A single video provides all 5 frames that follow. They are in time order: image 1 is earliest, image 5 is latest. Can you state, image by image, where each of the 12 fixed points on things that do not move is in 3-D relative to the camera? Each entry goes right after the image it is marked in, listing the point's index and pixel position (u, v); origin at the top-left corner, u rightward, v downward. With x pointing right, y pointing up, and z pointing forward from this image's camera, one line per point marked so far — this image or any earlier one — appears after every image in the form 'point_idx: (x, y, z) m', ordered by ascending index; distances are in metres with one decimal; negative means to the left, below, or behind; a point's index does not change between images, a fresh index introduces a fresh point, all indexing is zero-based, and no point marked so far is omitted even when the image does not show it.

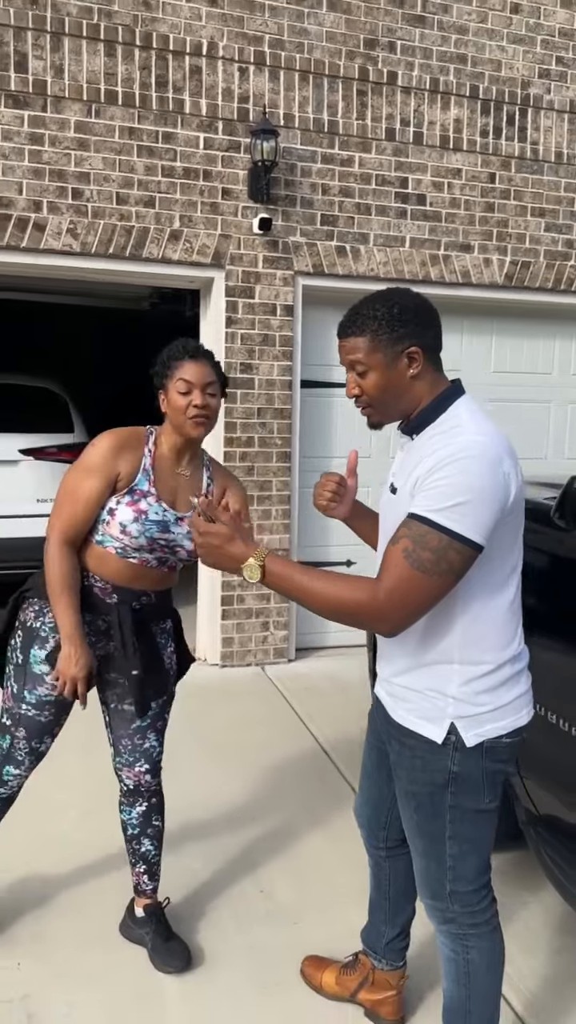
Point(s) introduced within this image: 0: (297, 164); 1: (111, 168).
0: (0.0, +1.9, +4.7) m
1: (-0.9, +1.8, +4.4) m
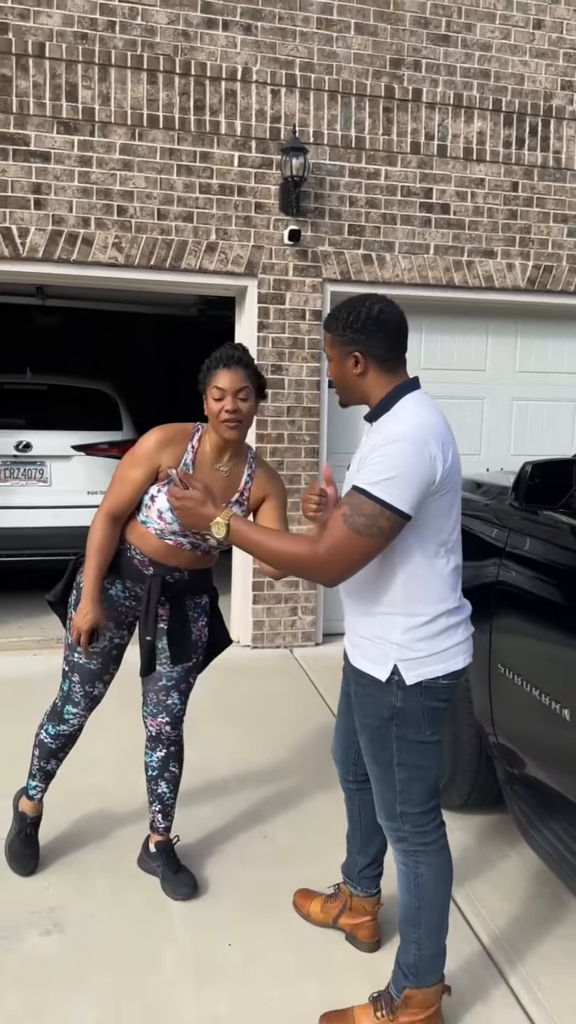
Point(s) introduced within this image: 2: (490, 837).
0: (+0.2, +2.0, +5.0) m
1: (-0.8, +1.8, +4.8) m
2: (+0.7, -1.2, +3.2) m
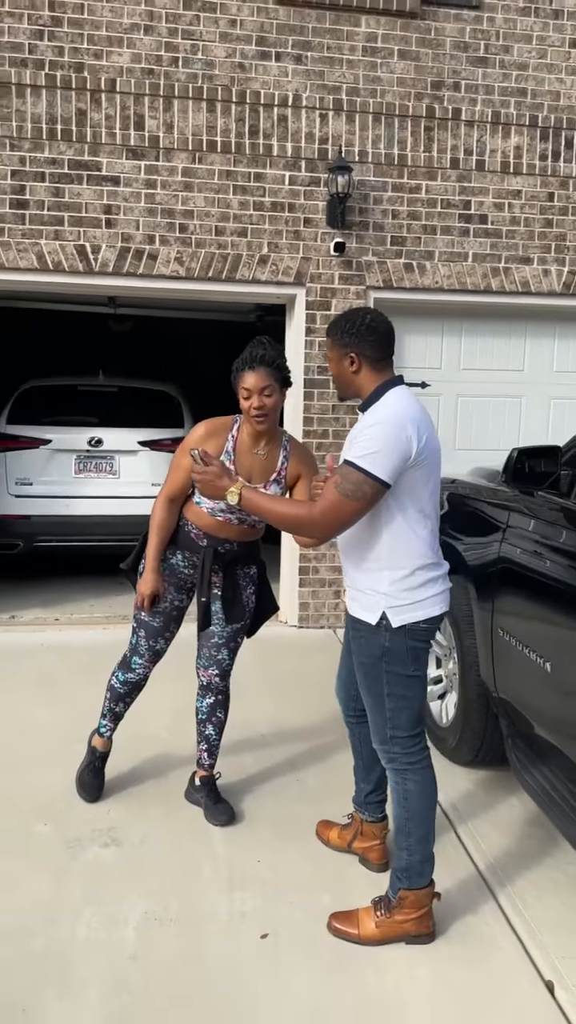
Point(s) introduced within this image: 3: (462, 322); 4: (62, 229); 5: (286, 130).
0: (+0.5, +2.0, +5.4) m
1: (-0.5, +1.9, +5.3) m
2: (+0.9, -1.1, +3.5) m
3: (+1.2, +1.3, +5.8) m
4: (-1.4, +1.7, +5.2) m
5: (0.0, +2.4, +5.3) m
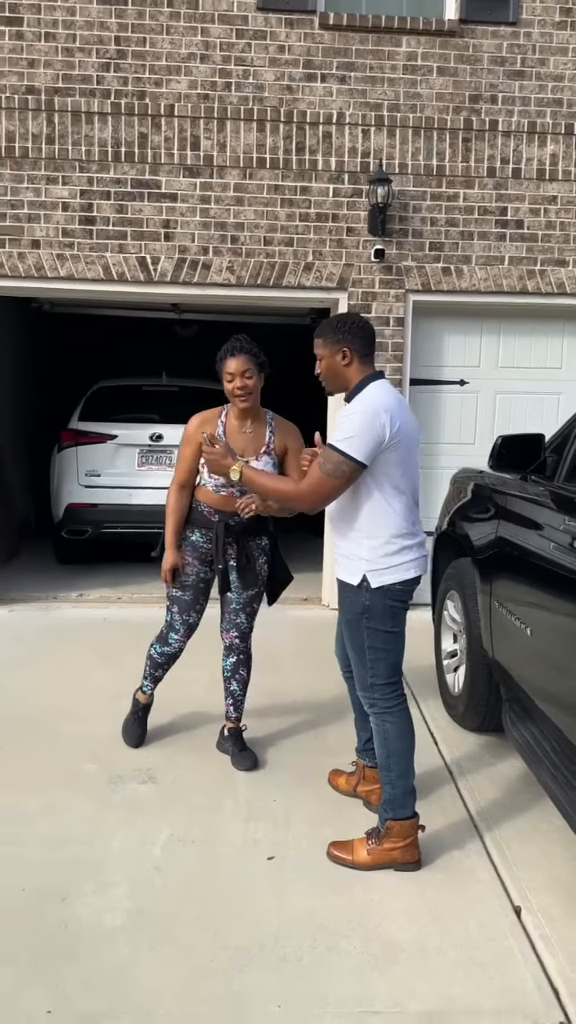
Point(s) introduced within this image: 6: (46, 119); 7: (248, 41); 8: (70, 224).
0: (+0.8, +2.1, +5.8) m
1: (-0.2, +2.0, +5.7) m
2: (+1.0, -1.1, +3.8) m
3: (+1.5, +1.3, +6.1) m
4: (-1.1, +1.8, +5.7) m
5: (+0.3, +2.4, +5.7) m
6: (-1.6, +2.6, +5.6) m
7: (-0.3, +3.1, +5.6) m
8: (-1.4, +1.9, +5.7) m
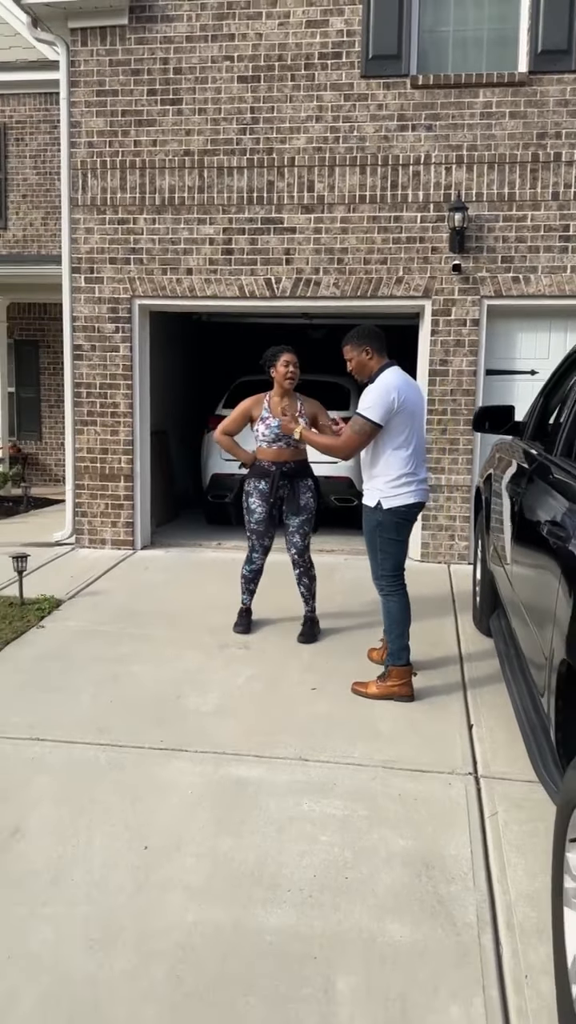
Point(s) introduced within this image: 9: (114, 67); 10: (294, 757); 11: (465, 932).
0: (+1.6, +2.3, +7.0) m
1: (+0.6, +2.2, +7.2) m
2: (+1.3, -0.8, +5.1) m
3: (+2.3, +1.6, +7.2) m
4: (-0.3, +2.1, +7.3) m
5: (+1.1, +2.7, +7.1) m
6: (-0.8, +2.9, +7.3) m
7: (+0.5, +3.4, +7.1) m
8: (-0.6, +2.2, +7.4) m
9: (-1.5, +3.8, +7.4) m
10: (0.0, -1.1, +3.8) m
11: (+0.5, -1.3, +2.7) m
